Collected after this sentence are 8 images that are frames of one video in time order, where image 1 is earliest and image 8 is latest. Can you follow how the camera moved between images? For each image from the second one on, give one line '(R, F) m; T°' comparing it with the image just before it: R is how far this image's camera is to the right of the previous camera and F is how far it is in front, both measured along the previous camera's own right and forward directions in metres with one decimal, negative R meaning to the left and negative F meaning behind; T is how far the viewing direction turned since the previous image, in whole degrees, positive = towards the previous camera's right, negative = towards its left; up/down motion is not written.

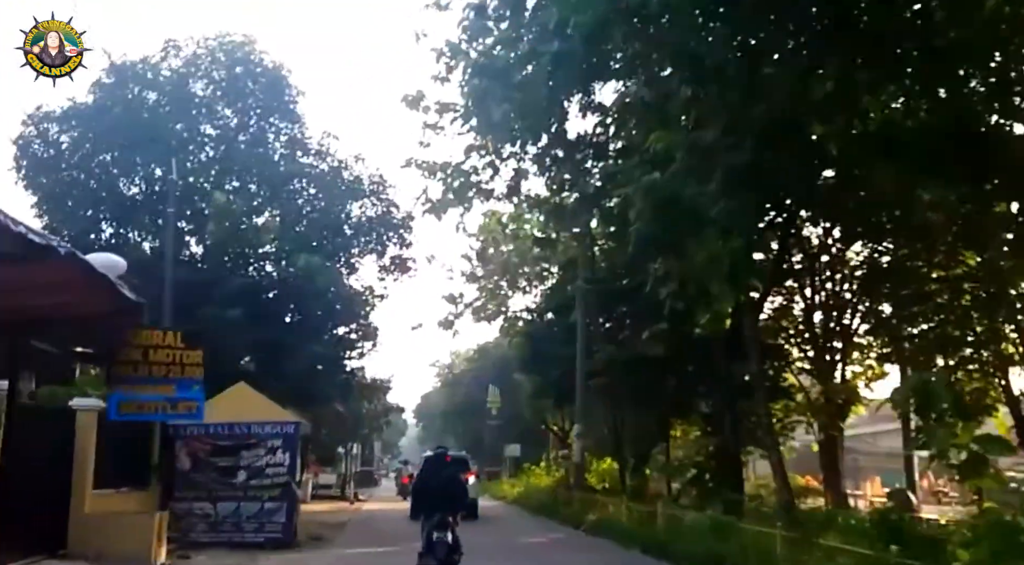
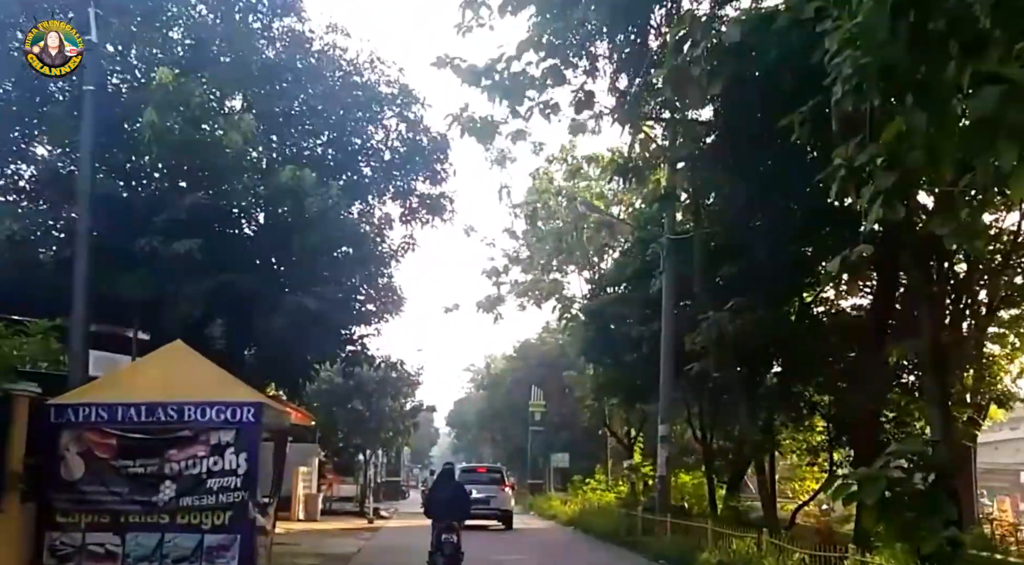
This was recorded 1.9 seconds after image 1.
(-0.6, +6.5) m; -2°
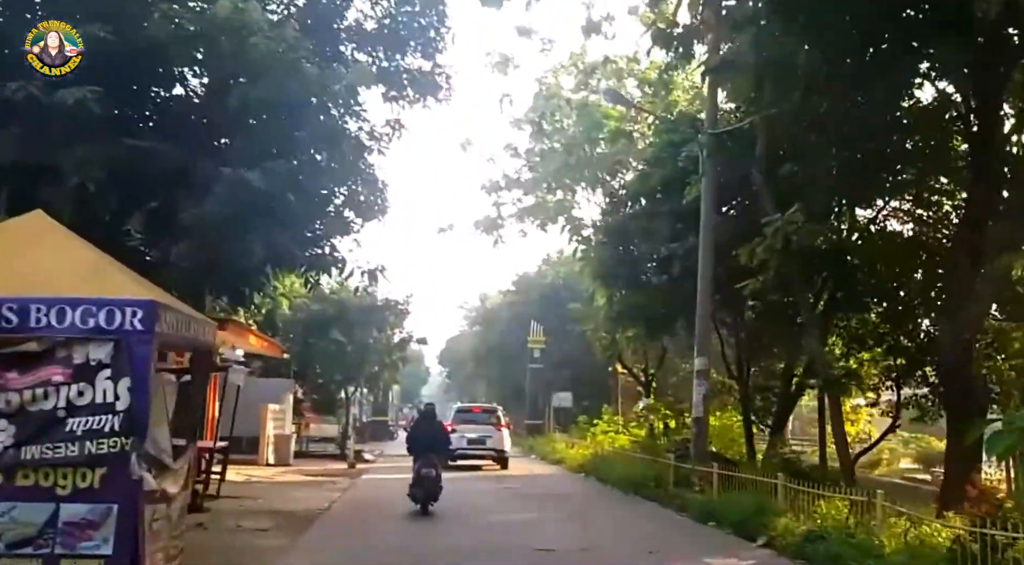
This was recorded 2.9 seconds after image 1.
(-0.2, +3.7) m; 0°
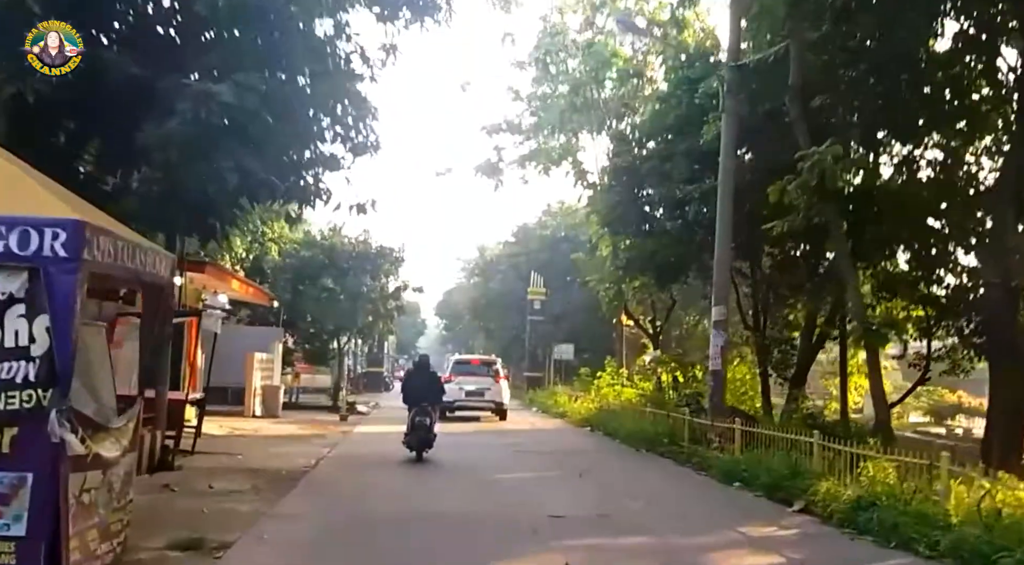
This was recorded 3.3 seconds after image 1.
(-0.1, +1.3) m; 0°
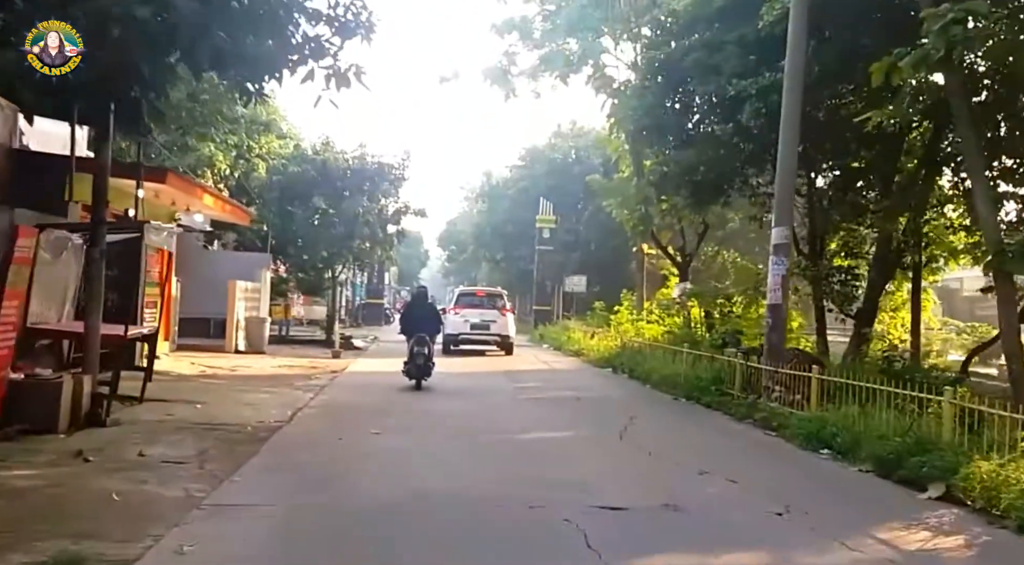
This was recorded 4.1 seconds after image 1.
(-0.2, +2.7) m; 0°
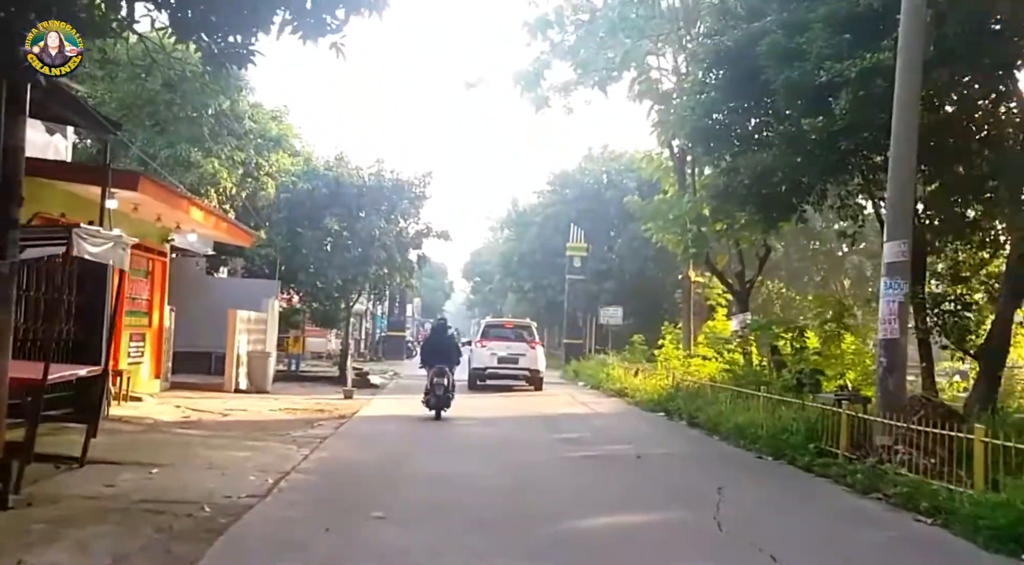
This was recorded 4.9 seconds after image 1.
(-0.2, +2.8) m; -1°
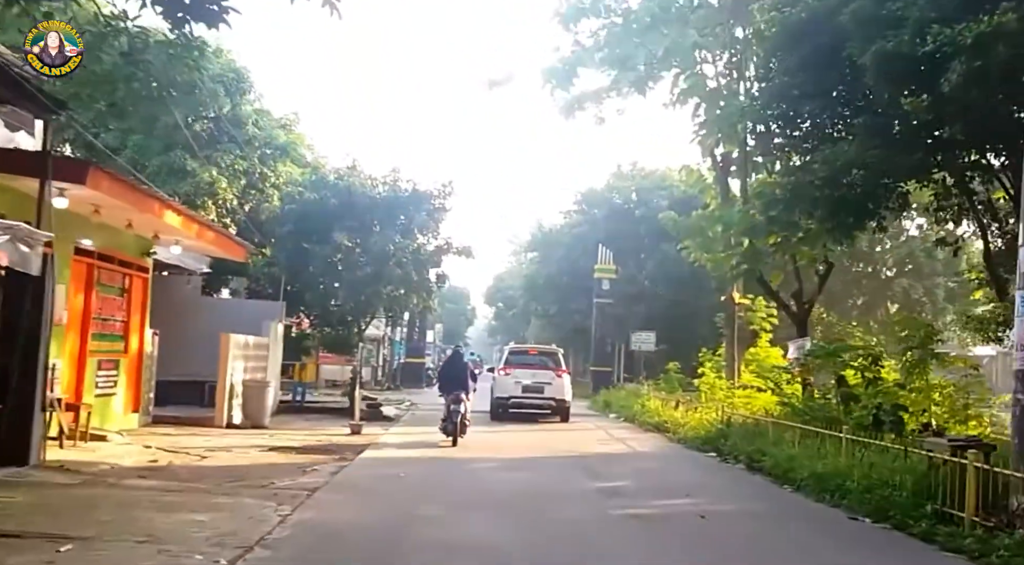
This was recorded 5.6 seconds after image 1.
(-0.1, +2.5) m; -1°
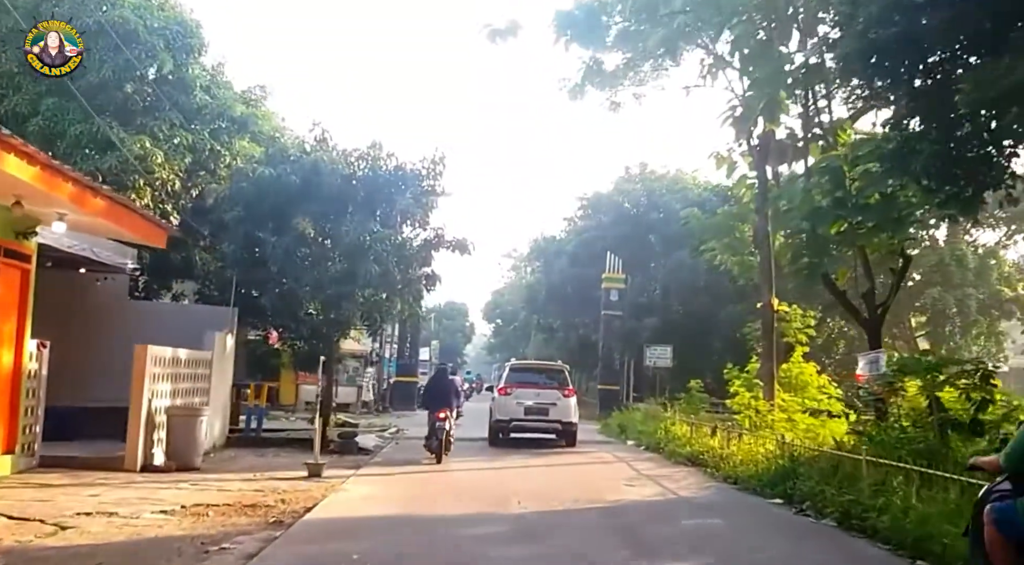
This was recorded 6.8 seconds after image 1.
(-0.1, +4.0) m; 0°
